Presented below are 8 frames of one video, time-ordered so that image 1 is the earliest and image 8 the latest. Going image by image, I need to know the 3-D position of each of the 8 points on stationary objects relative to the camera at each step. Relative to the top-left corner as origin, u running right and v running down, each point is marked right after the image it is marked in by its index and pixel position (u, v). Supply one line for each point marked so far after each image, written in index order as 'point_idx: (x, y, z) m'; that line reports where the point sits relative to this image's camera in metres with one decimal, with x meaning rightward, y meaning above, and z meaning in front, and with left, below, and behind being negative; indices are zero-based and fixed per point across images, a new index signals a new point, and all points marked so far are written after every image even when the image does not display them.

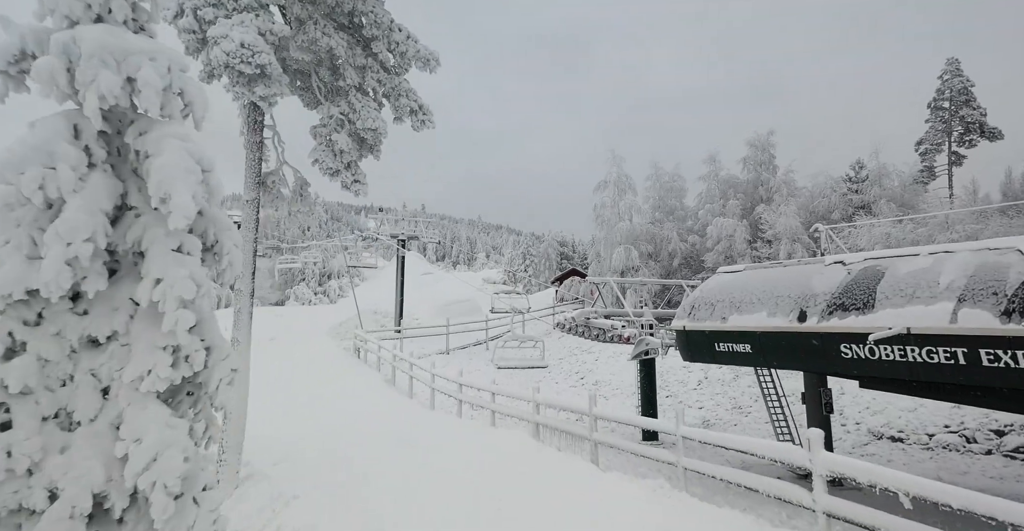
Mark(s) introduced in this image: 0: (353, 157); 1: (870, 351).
0: (-2.4, +1.7, +8.3) m
1: (+5.1, -1.2, +7.8) m
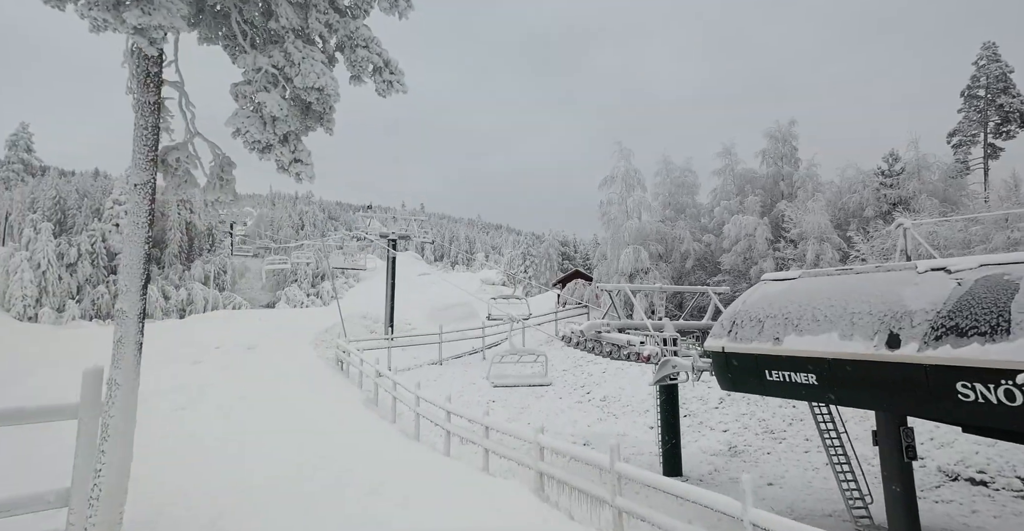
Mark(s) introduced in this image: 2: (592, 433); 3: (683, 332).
0: (-2.5, +1.6, +6.1) m
1: (+5.0, -1.3, +5.6) m
2: (+2.5, -5.3, +17.4) m
3: (+4.1, -1.6, +13.2) m
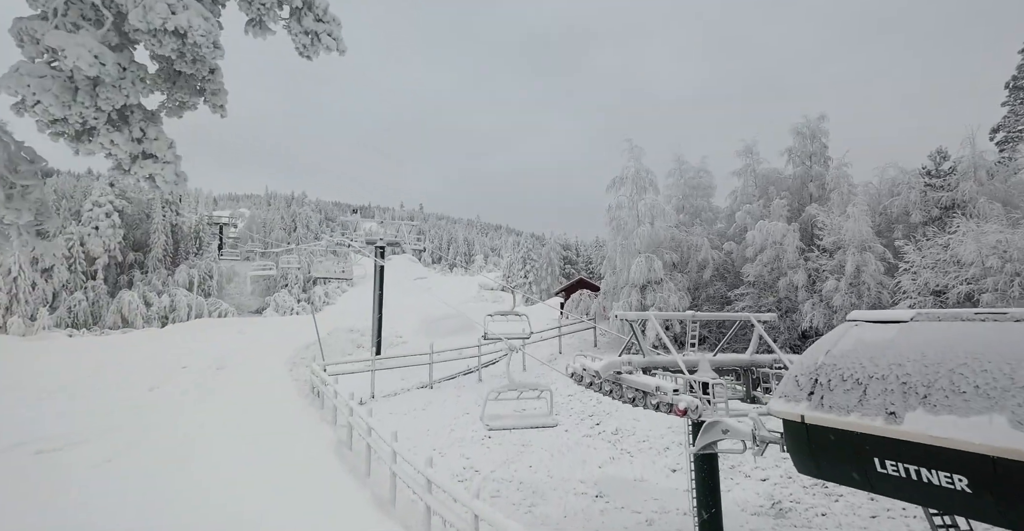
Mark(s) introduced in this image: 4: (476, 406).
0: (-2.5, +1.1, +3.6) m
1: (+5.0, -1.8, +3.1) m
2: (+2.5, -5.7, +14.8) m
3: (+4.1, -2.0, +10.7) m
4: (-1.2, -4.9, +18.9) m
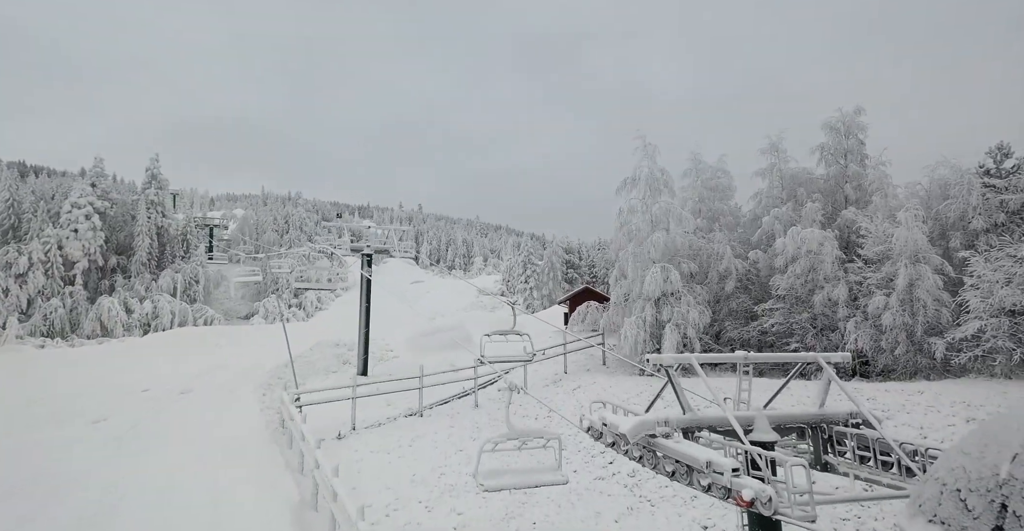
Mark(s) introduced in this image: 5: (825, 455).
0: (-2.5, +0.7, +1.1) m
1: (+5.0, -2.2, +0.7) m
2: (+2.5, -6.1, +12.4) m
3: (+4.1, -2.4, +8.3) m
4: (-1.2, -5.3, +16.5) m
5: (+4.7, -2.9, +8.3) m
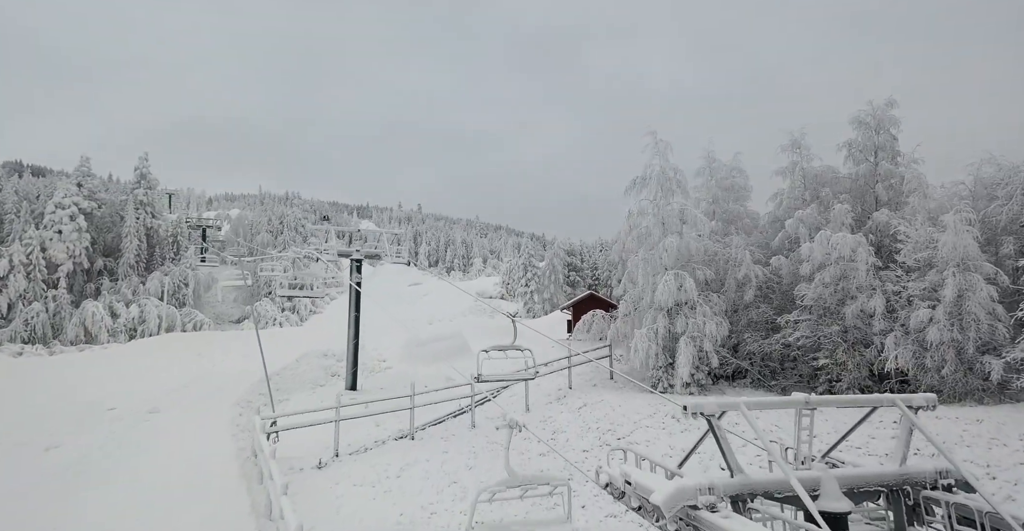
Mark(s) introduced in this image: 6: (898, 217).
0: (-2.5, +0.5, -0.6) m
1: (+5.0, -2.4, -1.1) m
2: (+2.5, -6.4, +10.7) m
3: (+4.1, -2.7, +6.6) m
4: (-1.2, -5.5, +14.8) m
5: (+4.7, -3.1, +6.6) m
6: (+11.8, +1.5, +16.8) m
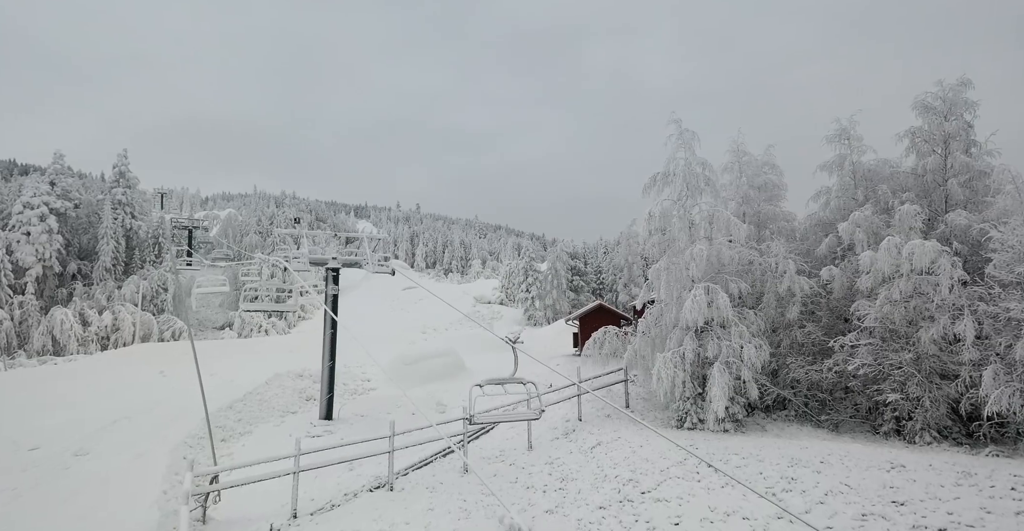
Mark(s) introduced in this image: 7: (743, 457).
0: (-2.5, +0.1, -3.6) m
1: (+5.0, -2.8, -4.1) m
2: (+2.5, -6.7, +7.6) m
3: (+4.1, -3.0, +3.5) m
4: (-1.2, -5.9, +11.7) m
5: (+4.7, -3.5, +3.5) m
6: (+11.8, +1.1, +13.7) m
7: (+5.7, -4.7, +13.4) m
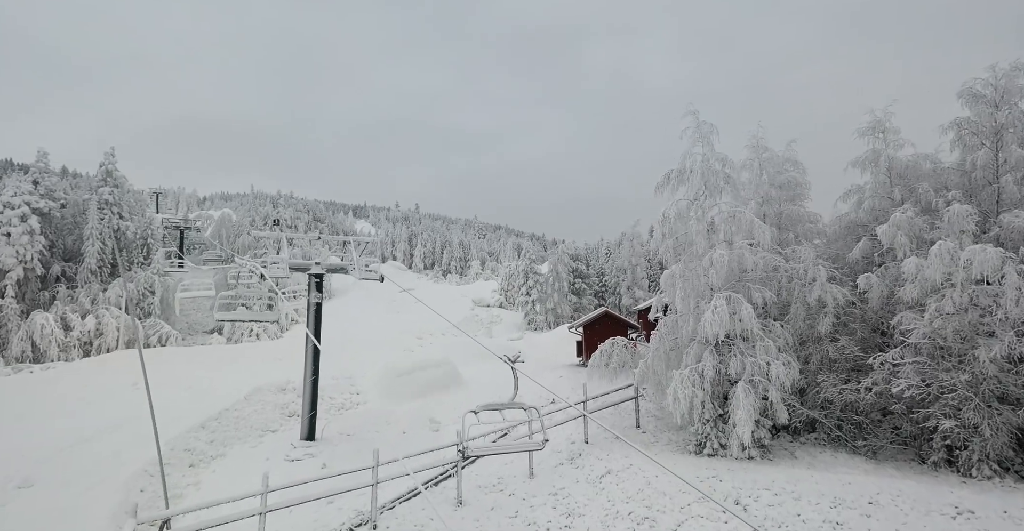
0: (-2.5, -0.1, -5.3) m
1: (+5.0, -3.0, -5.8) m
2: (+2.5, -6.9, +5.9) m
3: (+4.1, -3.2, +1.8) m
4: (-1.2, -6.1, +10.0) m
5: (+4.7, -3.7, +1.9) m
6: (+11.8, +0.9, +12.0) m
7: (+5.6, -4.9, +11.8) m
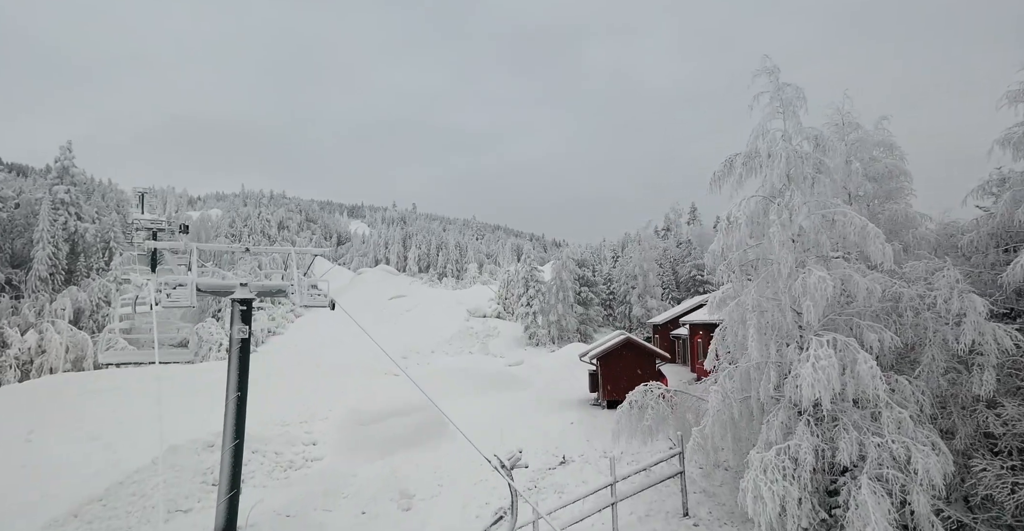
0: (-2.5, -0.6, -10.3) m
1: (+5.0, -3.5, -10.8) m
2: (+2.4, -7.4, +1.0) m
3: (+4.0, -3.7, -3.2) m
4: (-1.3, -6.6, +5.0) m
5: (+4.7, -4.2, -3.1) m
6: (+11.8, +0.4, +7.0) m
7: (+5.6, -5.4, +6.8) m
